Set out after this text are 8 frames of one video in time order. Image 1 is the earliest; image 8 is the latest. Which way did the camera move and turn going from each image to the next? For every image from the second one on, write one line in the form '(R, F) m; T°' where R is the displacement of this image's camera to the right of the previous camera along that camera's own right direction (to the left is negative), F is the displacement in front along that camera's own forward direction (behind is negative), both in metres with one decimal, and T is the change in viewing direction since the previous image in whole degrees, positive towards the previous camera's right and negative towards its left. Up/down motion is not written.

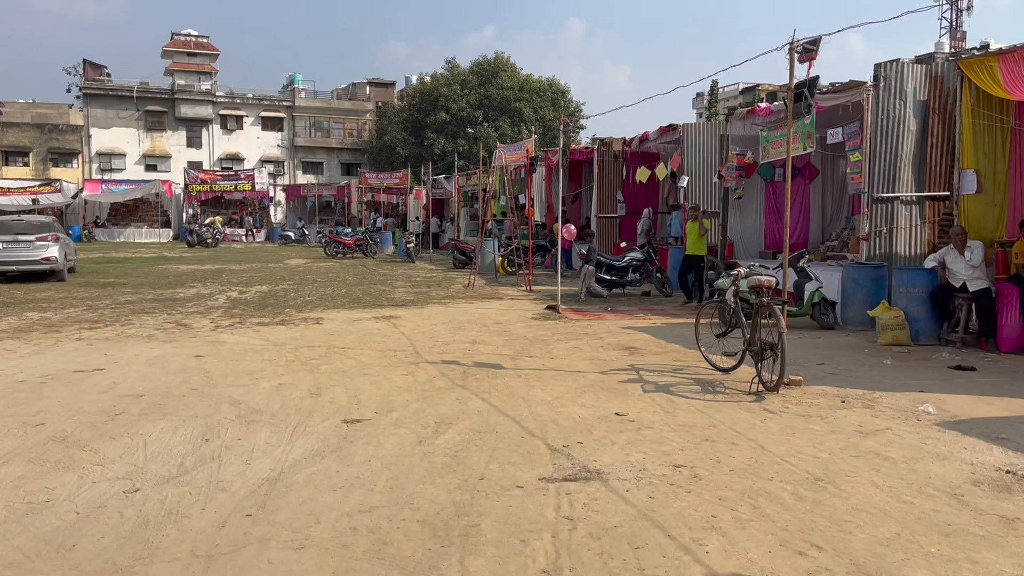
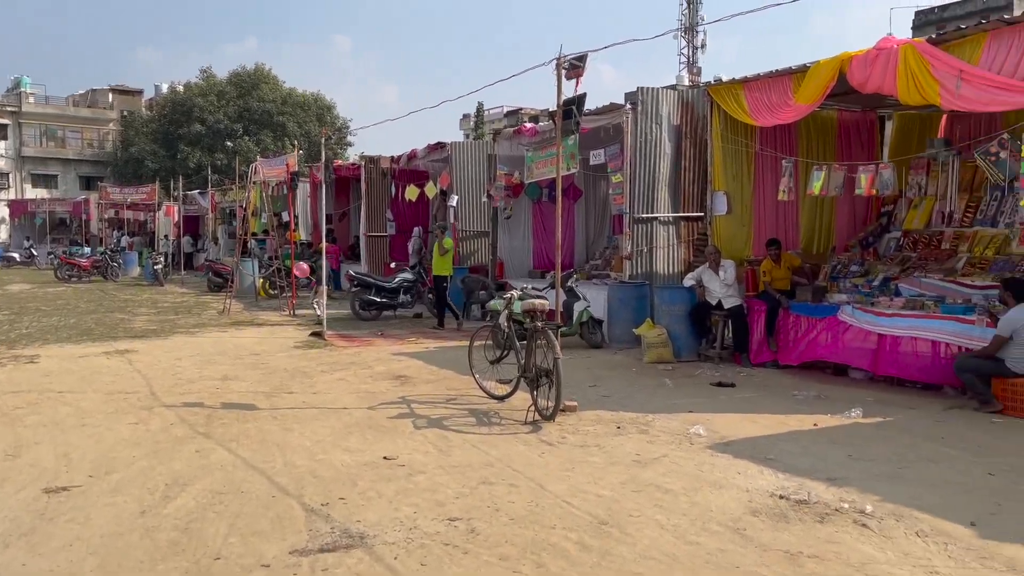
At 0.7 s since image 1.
(+0.1, +0.6) m; +16°
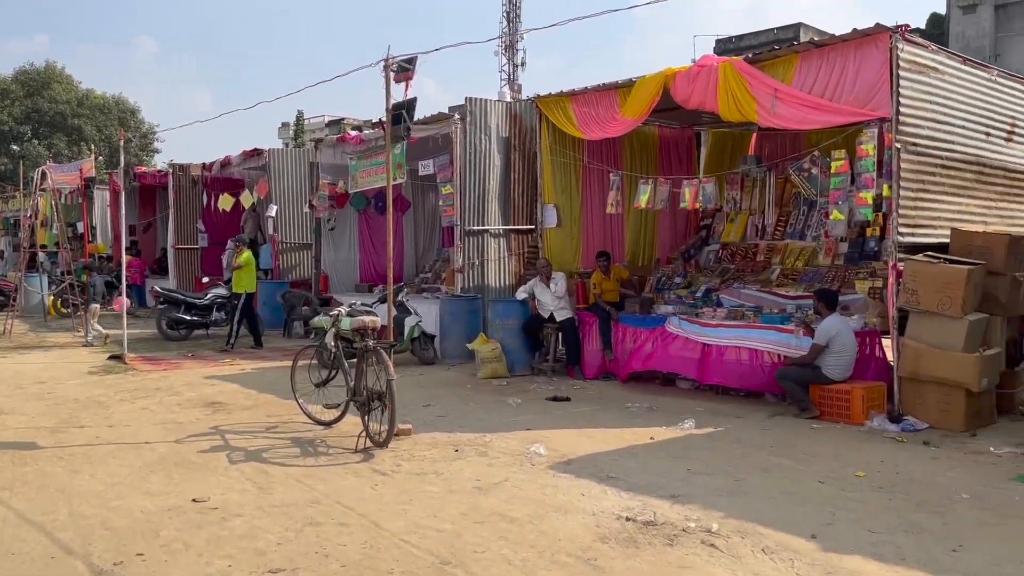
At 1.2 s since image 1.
(0.0, +0.3) m; +12°
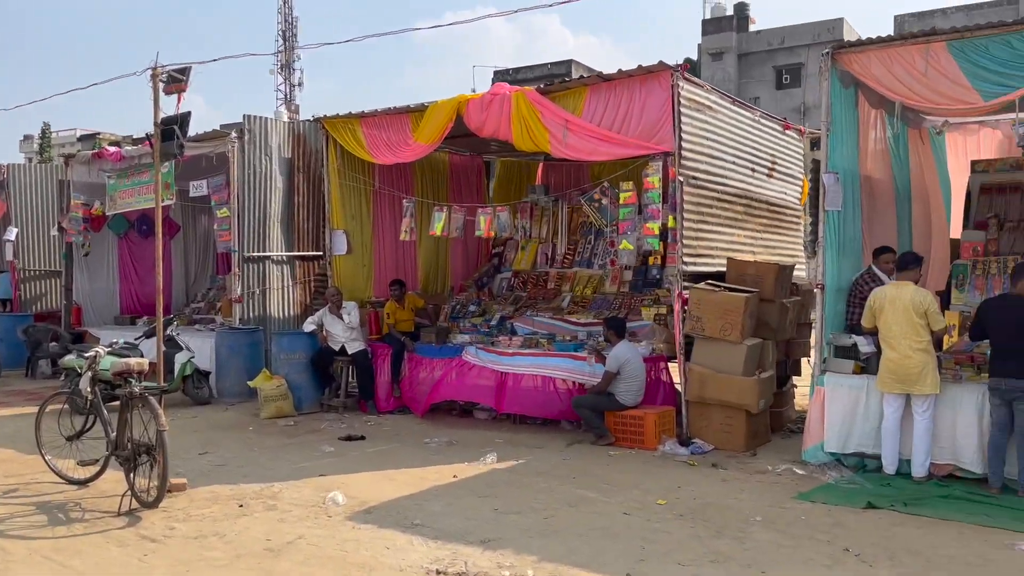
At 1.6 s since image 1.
(-0.1, +0.3) m; +15°
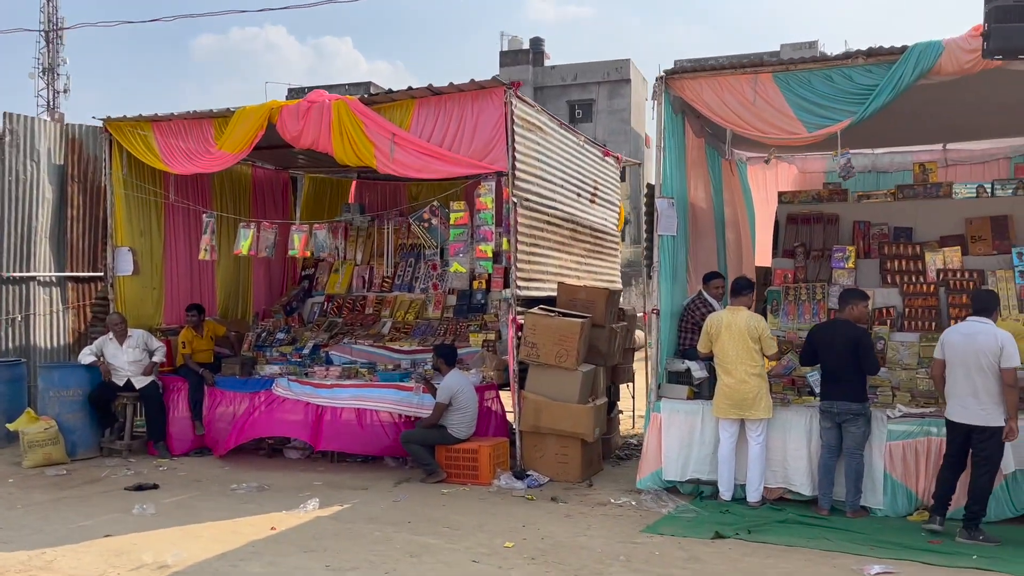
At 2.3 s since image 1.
(-0.2, +0.5) m; +14°
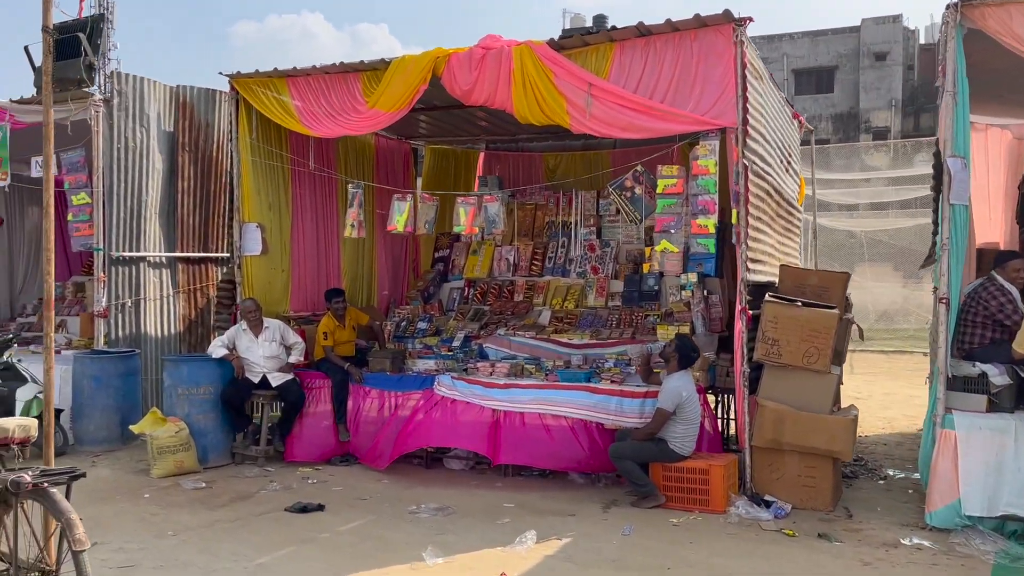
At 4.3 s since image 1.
(-1.2, +1.1) m; -3°
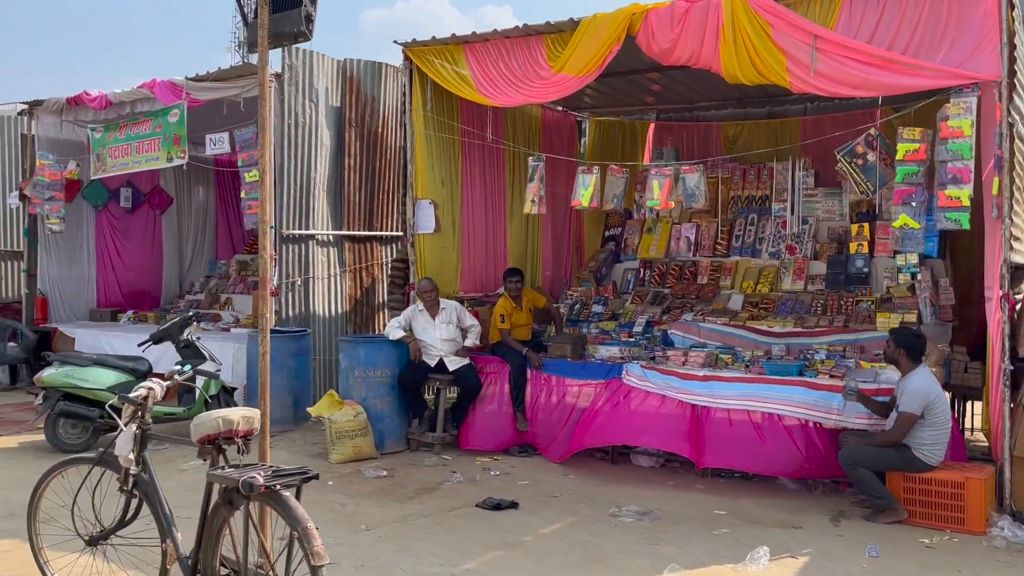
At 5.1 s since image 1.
(-0.5, +0.4) m; -8°
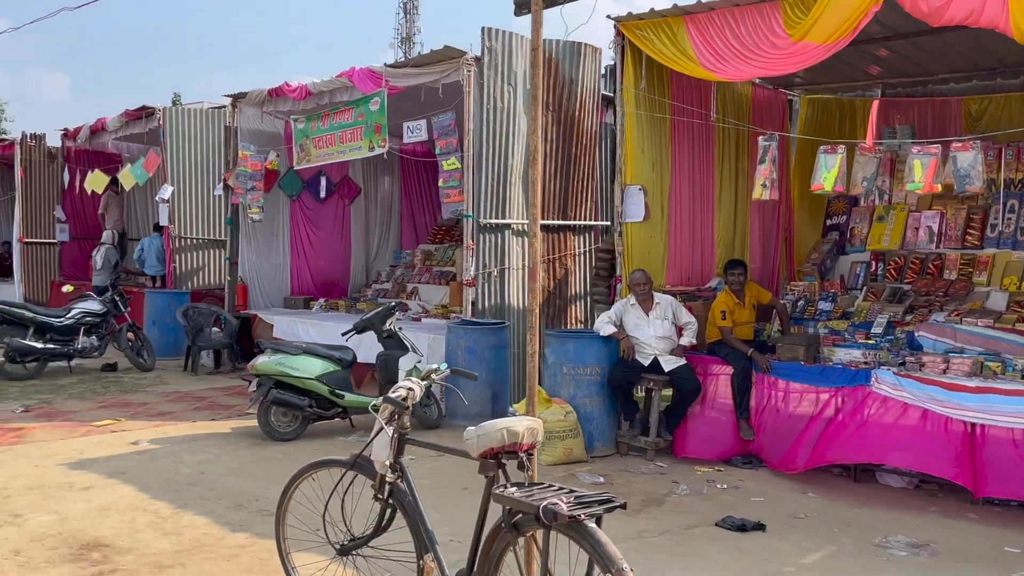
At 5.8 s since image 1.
(-0.5, +0.4) m; -10°
